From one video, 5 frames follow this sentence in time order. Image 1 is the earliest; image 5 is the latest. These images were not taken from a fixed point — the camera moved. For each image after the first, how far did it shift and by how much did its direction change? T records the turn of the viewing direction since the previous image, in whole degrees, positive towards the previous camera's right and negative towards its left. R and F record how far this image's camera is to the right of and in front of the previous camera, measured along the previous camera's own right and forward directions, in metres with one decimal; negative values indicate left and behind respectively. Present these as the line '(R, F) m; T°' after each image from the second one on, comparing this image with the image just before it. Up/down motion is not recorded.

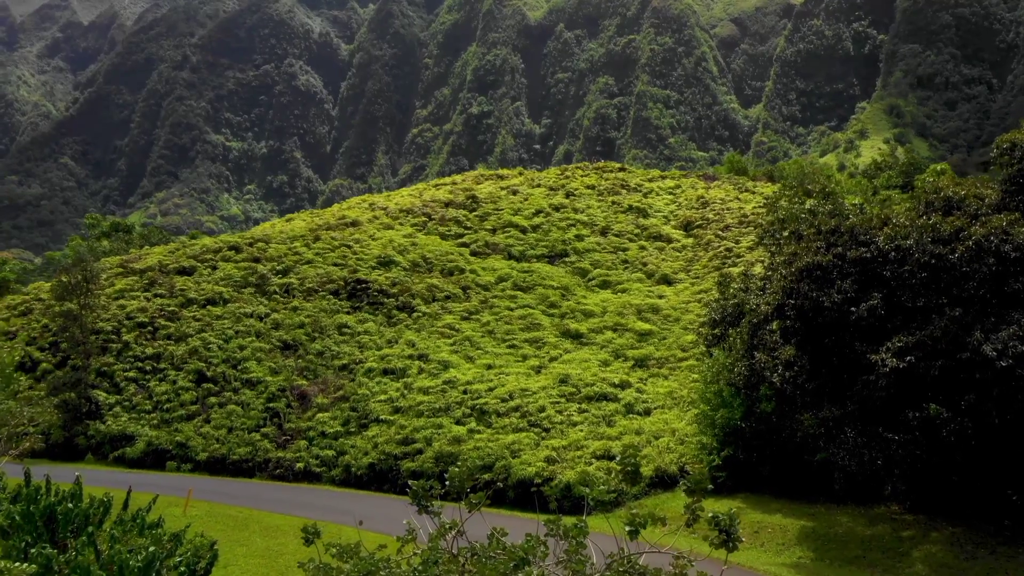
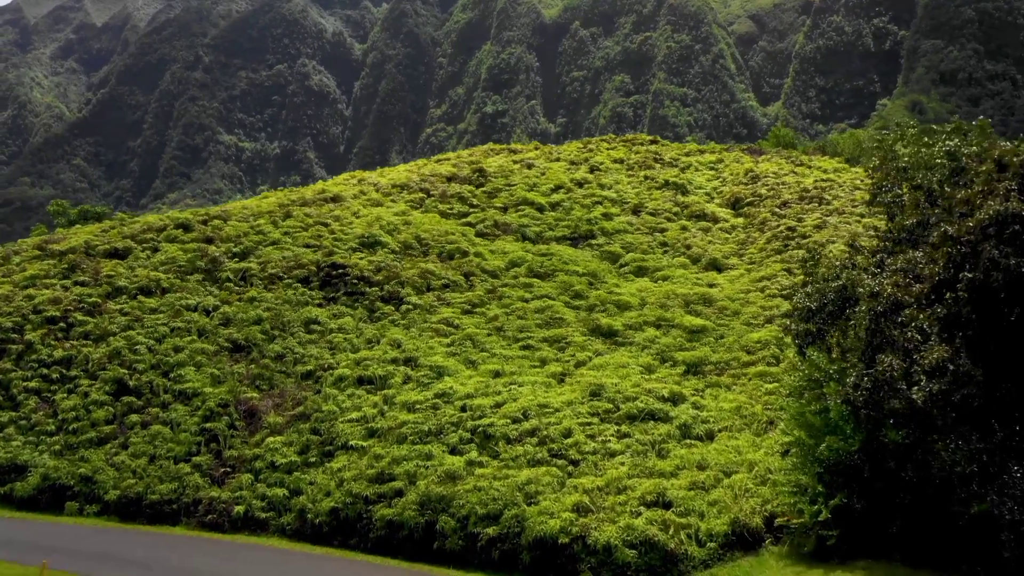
(0.0, +6.2) m; -1°
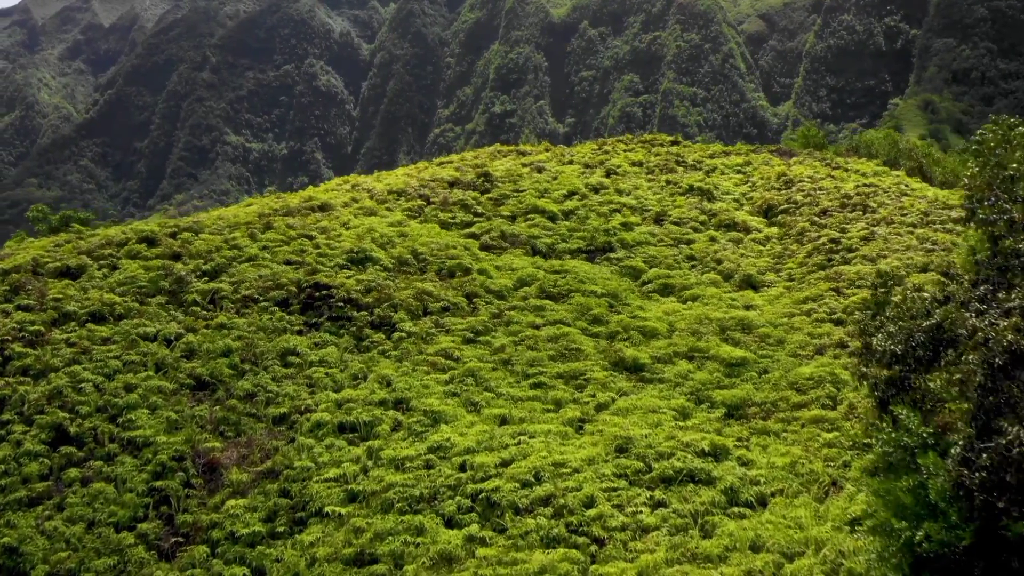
(0.0, +3.1) m; 0°
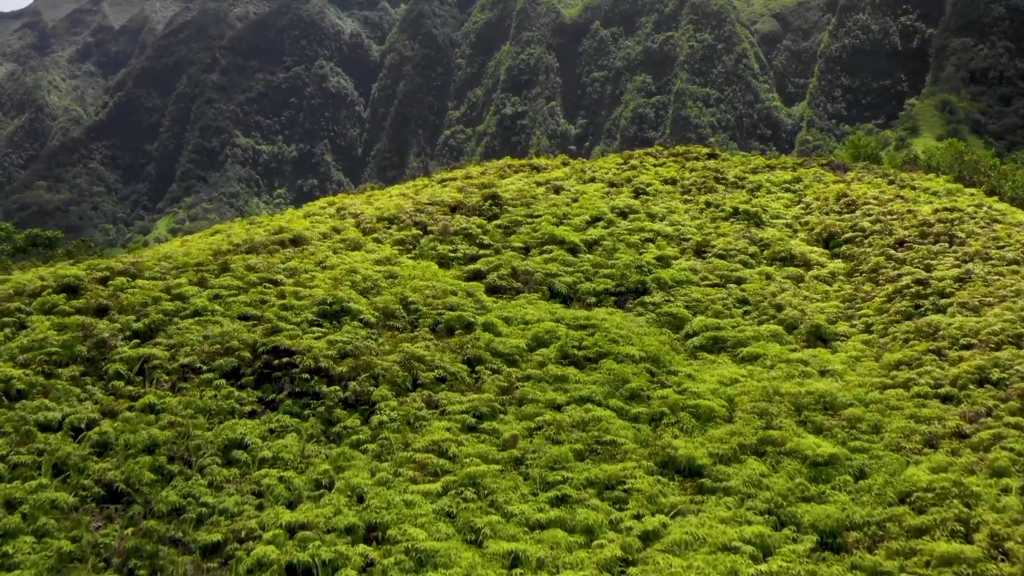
(0.0, +4.7) m; -1°
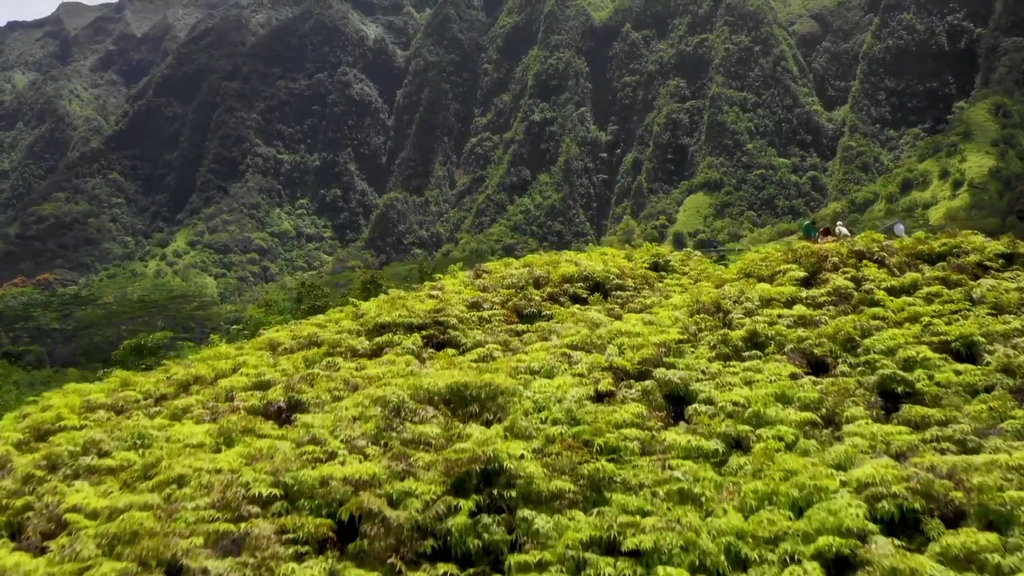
(0.0, +18.2) m; -1°
